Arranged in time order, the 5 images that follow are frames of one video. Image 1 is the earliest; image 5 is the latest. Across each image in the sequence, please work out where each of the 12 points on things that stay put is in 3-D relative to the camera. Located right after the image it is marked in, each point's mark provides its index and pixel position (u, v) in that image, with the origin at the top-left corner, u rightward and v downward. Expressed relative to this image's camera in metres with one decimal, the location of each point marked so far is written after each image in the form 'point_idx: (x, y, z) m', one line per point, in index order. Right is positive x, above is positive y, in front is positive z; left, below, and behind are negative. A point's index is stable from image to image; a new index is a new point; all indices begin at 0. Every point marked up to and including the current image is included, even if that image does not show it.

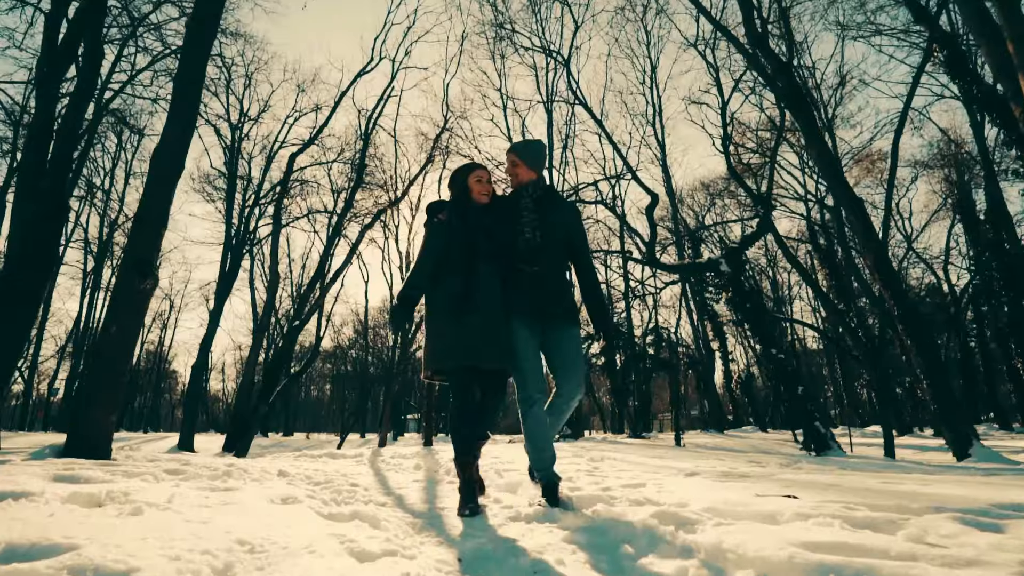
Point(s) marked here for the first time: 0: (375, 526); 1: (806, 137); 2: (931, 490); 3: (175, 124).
0: (-0.5, -0.8, +2.0) m
1: (+4.3, +2.2, +8.4) m
2: (+1.9, -0.9, +2.5) m
3: (-2.8, +1.3, +4.9) m
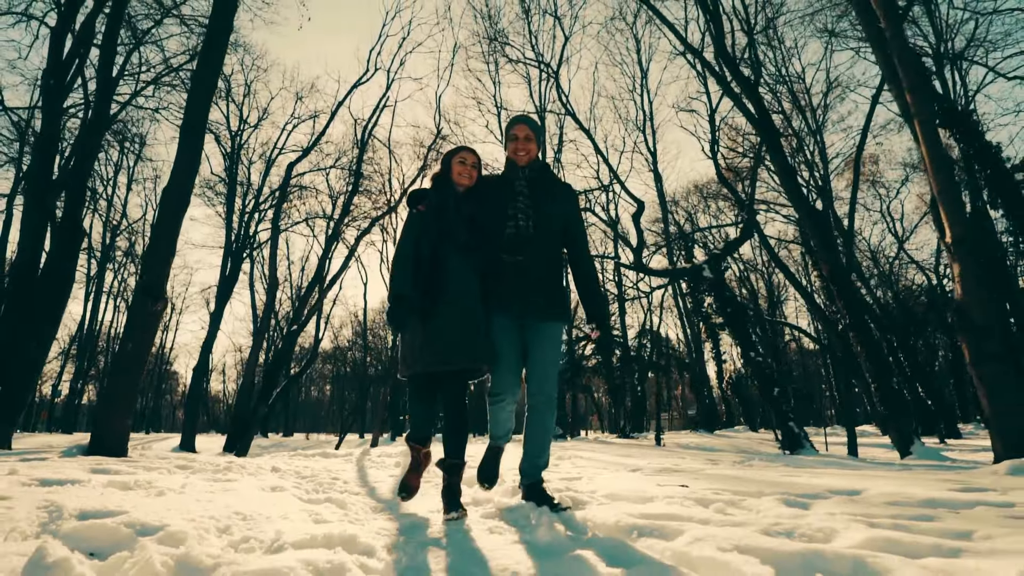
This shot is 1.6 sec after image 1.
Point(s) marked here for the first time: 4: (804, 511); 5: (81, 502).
0: (-0.7, -1.0, +2.5) m
1: (+4.0, +2.1, +8.9) m
2: (+1.6, -1.0, +3.1) m
3: (-3.1, +1.2, +5.5) m
4: (+1.1, -0.8, +2.1) m
5: (-1.3, -0.7, +1.8) m
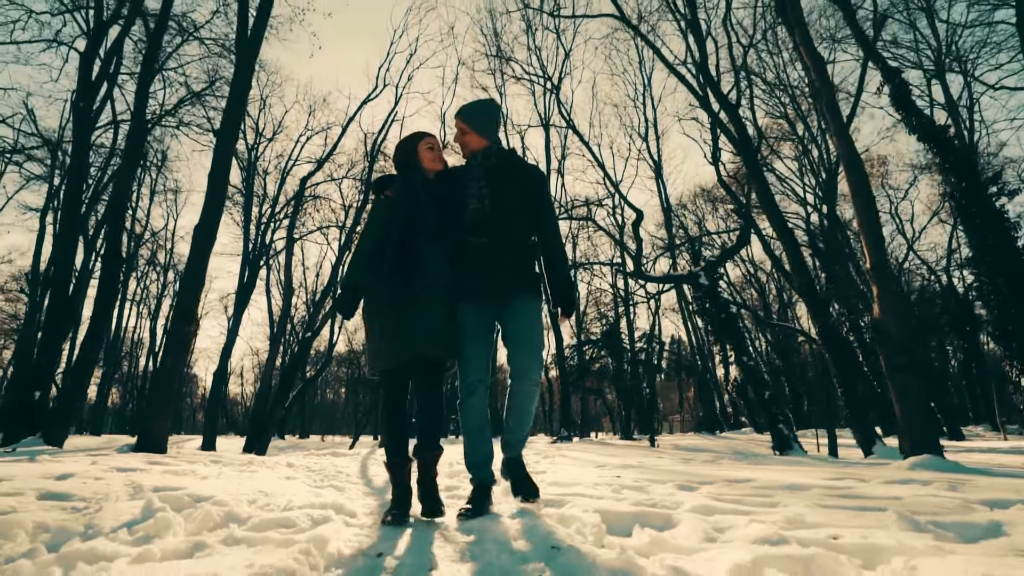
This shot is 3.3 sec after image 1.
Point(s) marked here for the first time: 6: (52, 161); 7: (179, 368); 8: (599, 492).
0: (-1.0, -1.1, +3.2) m
1: (+3.9, +1.9, +9.6) m
2: (+1.4, -1.2, +3.7) m
3: (-3.2, +1.0, +6.2) m
4: (+0.8, -1.0, +2.8) m
5: (-1.6, -0.8, +2.5) m
6: (-13.6, +3.7, +17.1) m
7: (-3.5, -0.8, +6.0) m
8: (+0.4, -1.0, +2.7) m
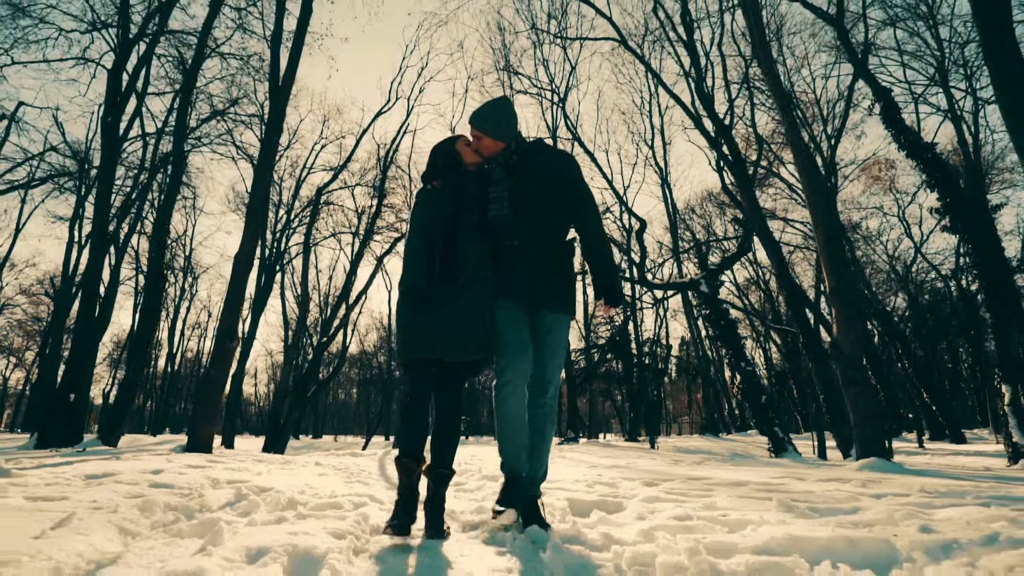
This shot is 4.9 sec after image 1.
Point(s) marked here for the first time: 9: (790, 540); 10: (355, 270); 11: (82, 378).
0: (-1.0, -1.3, +3.9) m
1: (+4.0, +1.7, +10.1) m
2: (+1.4, -1.4, +4.4) m
3: (-3.2, +0.8, +6.9) m
4: (+0.8, -1.2, +3.4) m
5: (-1.6, -1.0, +3.2) m
6: (-13.4, +3.5, +18.0) m
7: (-3.4, -1.0, +6.8) m
8: (+0.4, -1.2, +3.4) m
9: (+0.8, -0.7, +1.7) m
10: (-4.5, +0.5, +16.5) m
11: (-8.9, -1.9, +11.9) m
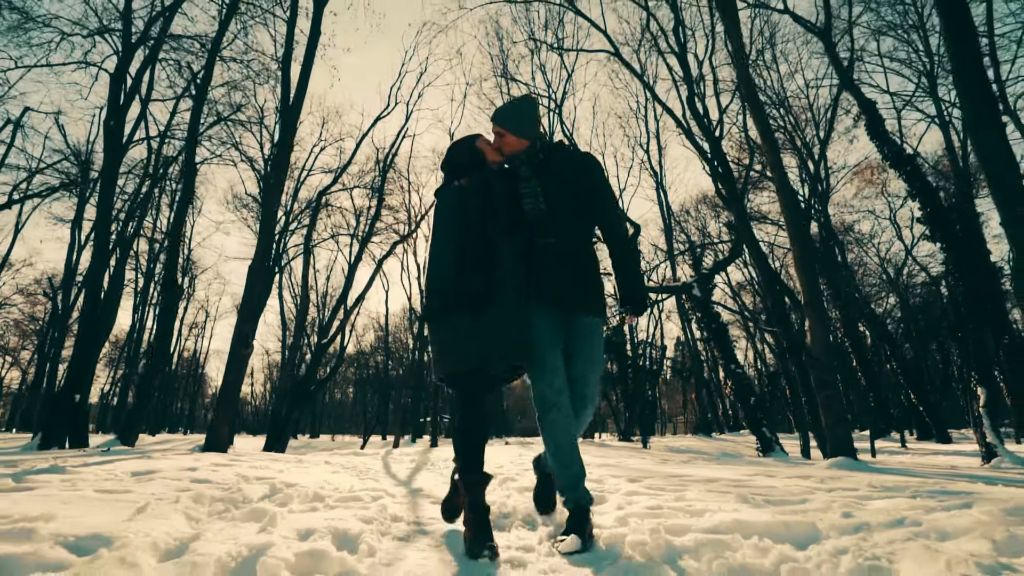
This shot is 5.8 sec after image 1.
0: (-1.0, -1.4, +4.3) m
1: (+4.0, +1.6, +10.6) m
2: (+1.3, -1.5, +4.8) m
3: (-3.2, +0.7, +7.3) m
4: (+0.8, -1.3, +3.8) m
5: (-1.6, -1.1, +3.6) m
6: (-13.5, +3.4, +18.3) m
7: (-3.5, -1.1, +7.1) m
8: (+0.3, -1.3, +3.8) m
9: (+0.8, -0.8, +2.1) m
10: (-4.6, +0.4, +16.8) m
11: (-8.9, -1.9, +12.2) m
